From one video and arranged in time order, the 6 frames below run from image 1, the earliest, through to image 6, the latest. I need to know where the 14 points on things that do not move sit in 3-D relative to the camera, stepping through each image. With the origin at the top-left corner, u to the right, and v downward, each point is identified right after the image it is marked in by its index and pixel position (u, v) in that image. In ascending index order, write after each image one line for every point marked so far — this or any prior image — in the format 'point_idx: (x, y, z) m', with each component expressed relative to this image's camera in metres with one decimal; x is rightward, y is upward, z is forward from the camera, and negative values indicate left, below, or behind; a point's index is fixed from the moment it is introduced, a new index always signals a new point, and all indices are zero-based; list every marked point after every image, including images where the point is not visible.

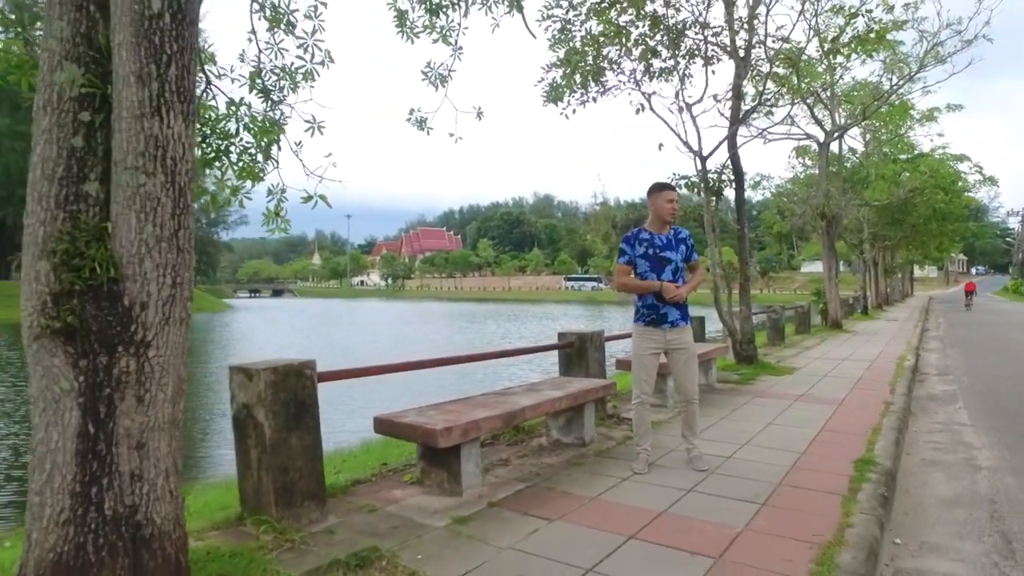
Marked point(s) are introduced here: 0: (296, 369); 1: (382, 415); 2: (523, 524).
0: (-1.1, -0.4, +3.7) m
1: (-0.8, -0.8, +4.2) m
2: (+0.1, -1.3, +3.7) m
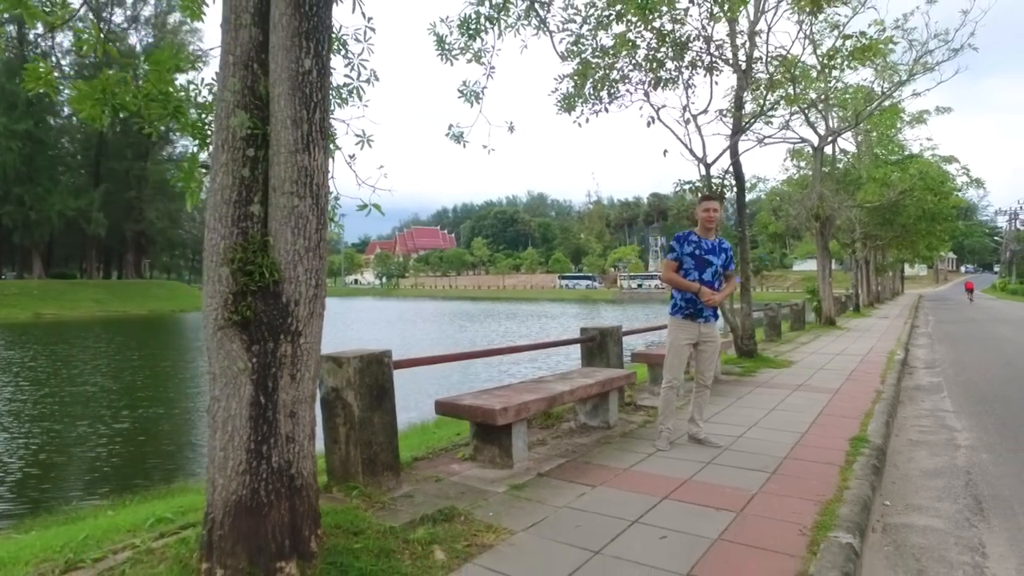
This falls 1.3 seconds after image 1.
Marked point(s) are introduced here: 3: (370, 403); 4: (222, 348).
0: (-0.8, -0.4, +4.3) m
1: (-0.5, -0.8, +4.9) m
2: (+0.4, -1.3, +4.3) m
3: (-0.9, -0.7, +4.3) m
4: (-1.2, -0.2, +2.9) m
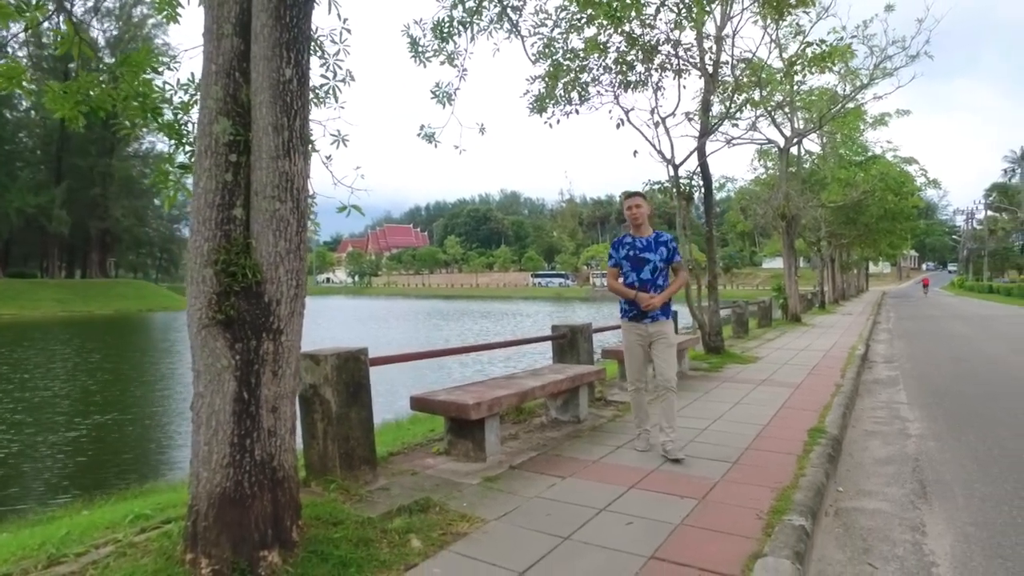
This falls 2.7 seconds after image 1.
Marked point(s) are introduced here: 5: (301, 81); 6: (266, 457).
0: (-1.0, -0.4, +4.4) m
1: (-0.7, -0.8, +5.0) m
2: (+0.2, -1.2, +4.5) m
3: (-1.0, -0.7, +4.4) m
4: (-1.3, -0.3, +3.0) m
5: (-1.0, +0.9, +3.2) m
6: (-1.1, -0.7, +3.1) m
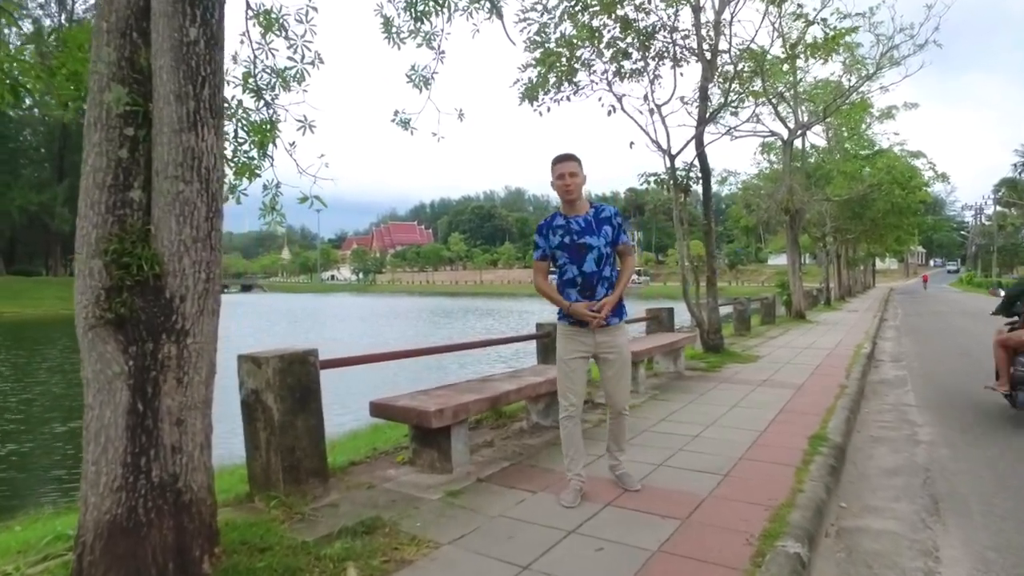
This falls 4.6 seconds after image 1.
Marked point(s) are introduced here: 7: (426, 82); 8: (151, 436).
0: (-1.2, -0.4, +4.0) m
1: (-0.9, -0.7, +4.6) m
2: (0.0, -1.2, +4.1) m
3: (-1.2, -0.7, +4.0) m
4: (-1.5, -0.2, +2.5) m
5: (-1.2, +1.0, +2.7) m
6: (-1.3, -0.7, +2.6) m
7: (-0.8, +2.0, +6.7) m
8: (-1.3, -0.5, +2.6) m
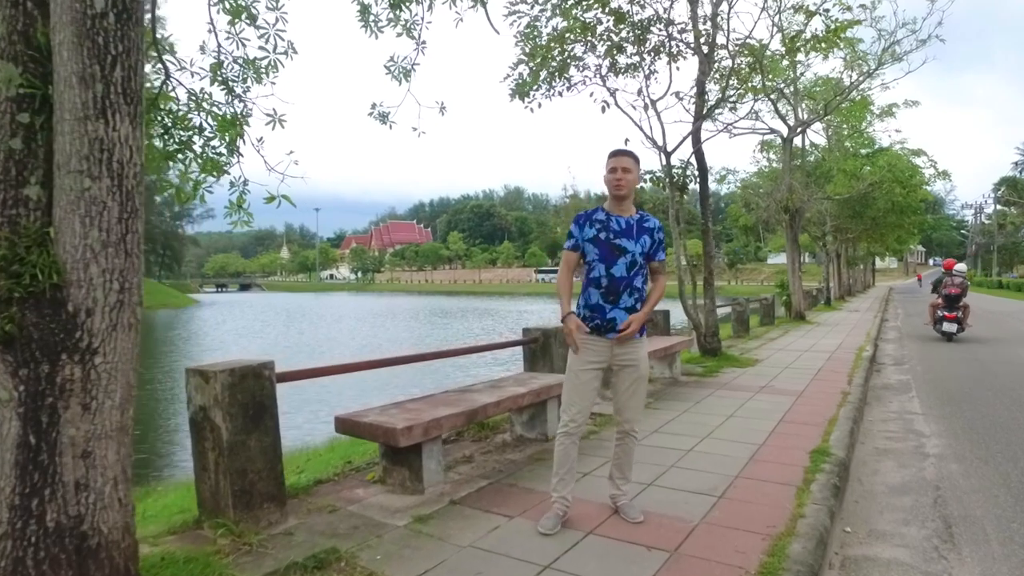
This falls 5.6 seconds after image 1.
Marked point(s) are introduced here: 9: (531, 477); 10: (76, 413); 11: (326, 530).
0: (-1.4, -0.4, +3.6) m
1: (-1.0, -0.8, +4.2) m
2: (-0.2, -1.2, +3.7) m
3: (-1.4, -0.7, +3.6) m
4: (-1.7, -0.3, +2.2) m
5: (-1.3, +0.9, +2.4) m
6: (-1.4, -0.8, +2.3) m
7: (-1.0, +2.0, +6.3) m
8: (-1.5, -0.6, +2.2) m
9: (+0.1, -1.2, +4.5) m
10: (-1.4, -0.4, +2.3) m
11: (-1.0, -1.3, +3.6) m
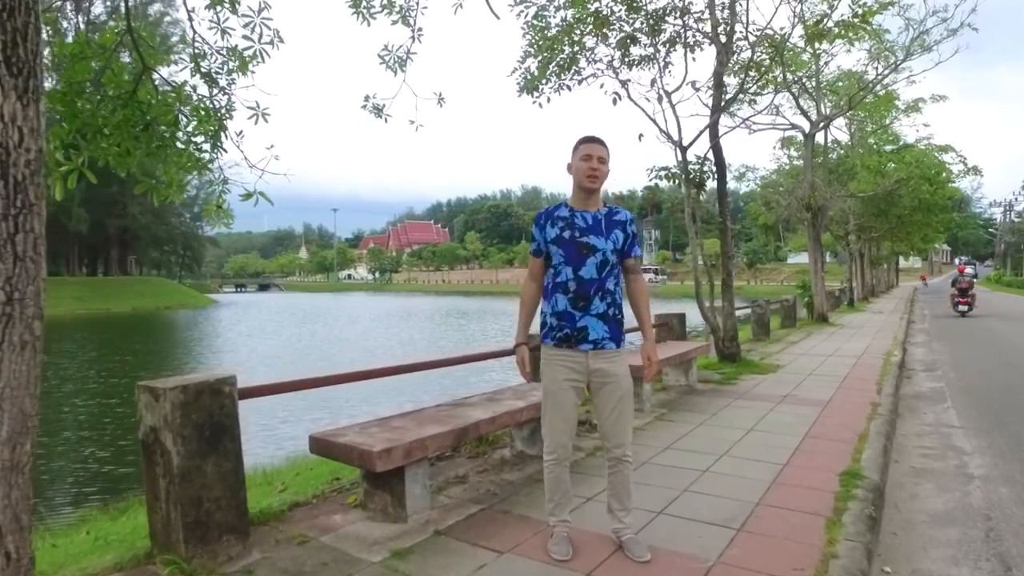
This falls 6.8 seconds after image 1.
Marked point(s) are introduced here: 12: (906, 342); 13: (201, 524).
0: (-1.4, -0.5, +3.2) m
1: (-1.1, -0.8, +3.8) m
2: (-0.2, -1.3, +3.3) m
3: (-1.4, -0.7, +3.2) m
4: (-1.8, -0.3, +1.8) m
5: (-1.4, +0.9, +2.0) m
6: (-1.5, -0.8, +1.9) m
7: (-1.0, +1.9, +5.9) m
8: (-1.6, -0.6, +1.8) m
9: (+0.1, -1.3, +4.1) m
10: (-1.5, -0.4, +1.9) m
11: (-1.0, -1.3, +3.2) m
12: (+8.2, -1.1, +14.6) m
13: (-1.4, -1.1, +3.2) m
